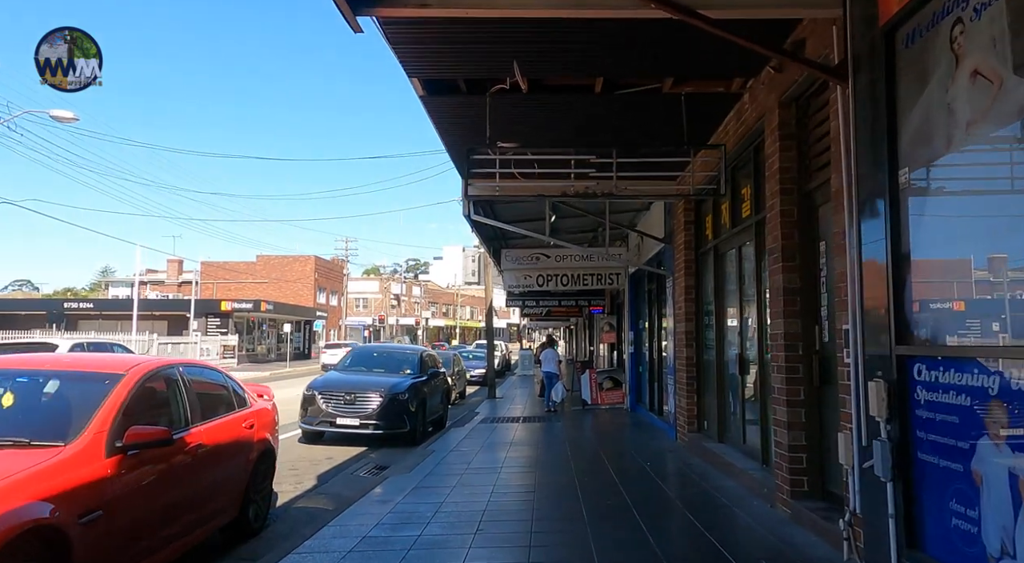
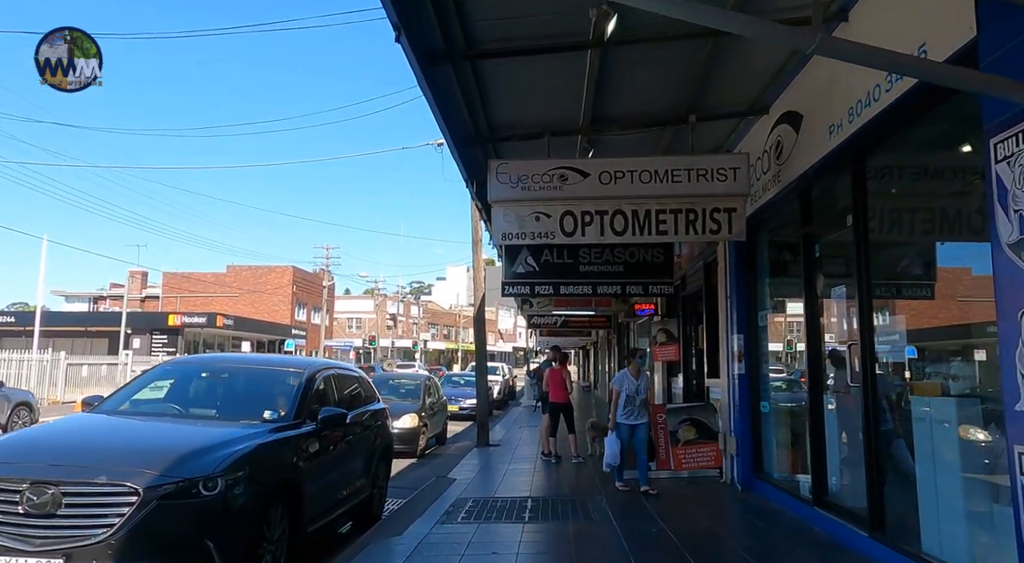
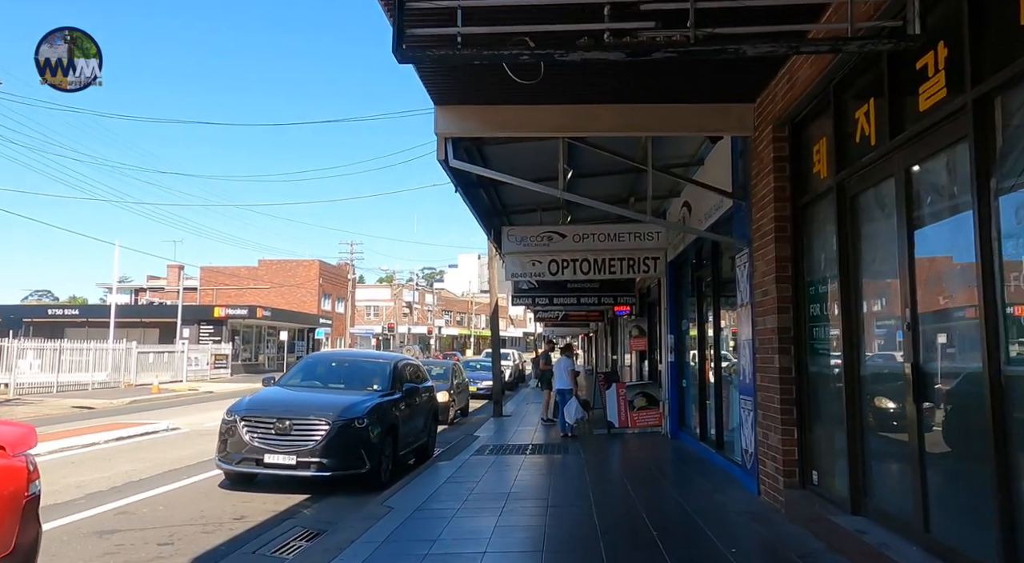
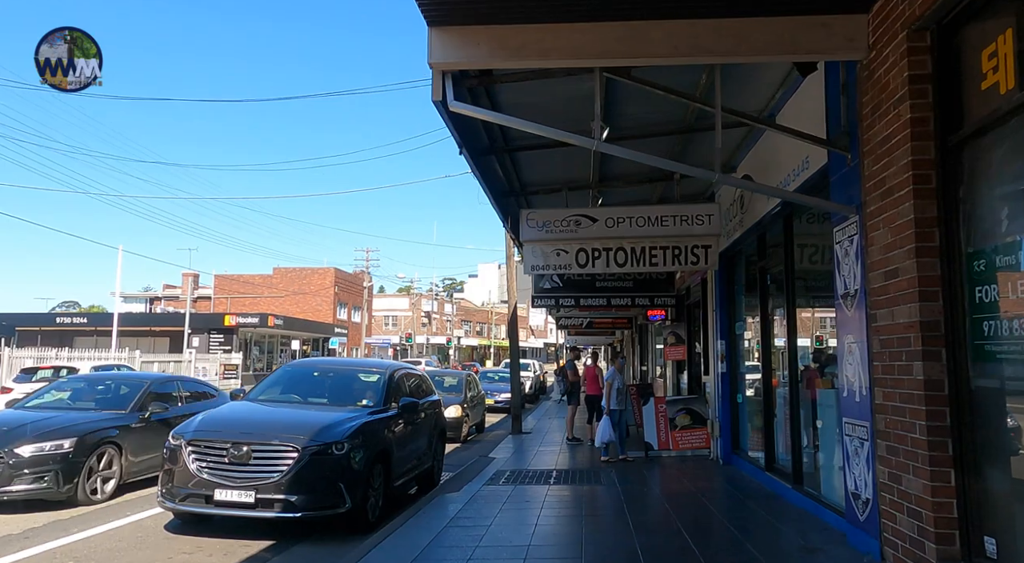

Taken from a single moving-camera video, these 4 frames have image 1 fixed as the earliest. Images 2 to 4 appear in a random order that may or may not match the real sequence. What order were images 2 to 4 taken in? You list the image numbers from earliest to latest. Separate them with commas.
3, 4, 2
